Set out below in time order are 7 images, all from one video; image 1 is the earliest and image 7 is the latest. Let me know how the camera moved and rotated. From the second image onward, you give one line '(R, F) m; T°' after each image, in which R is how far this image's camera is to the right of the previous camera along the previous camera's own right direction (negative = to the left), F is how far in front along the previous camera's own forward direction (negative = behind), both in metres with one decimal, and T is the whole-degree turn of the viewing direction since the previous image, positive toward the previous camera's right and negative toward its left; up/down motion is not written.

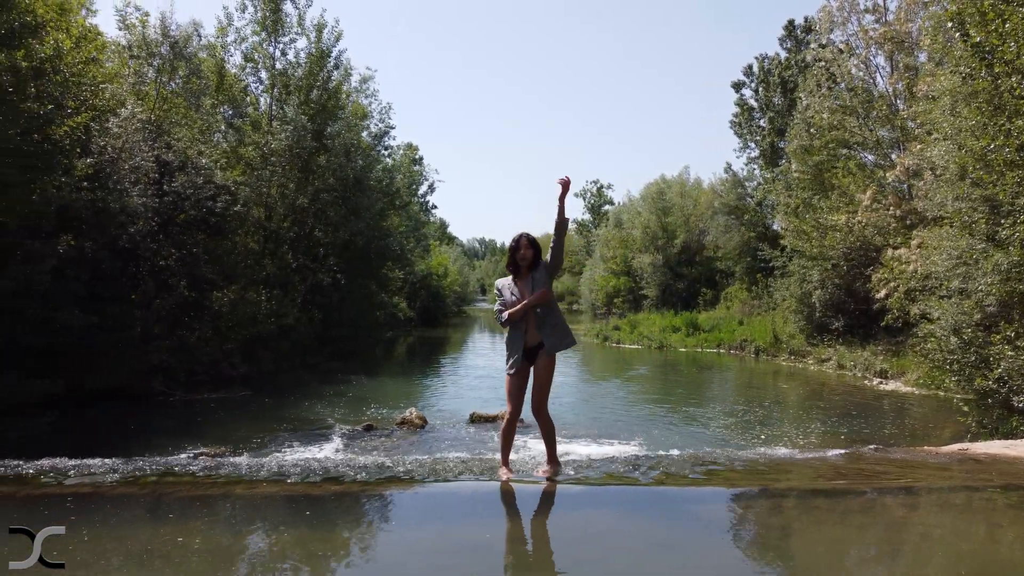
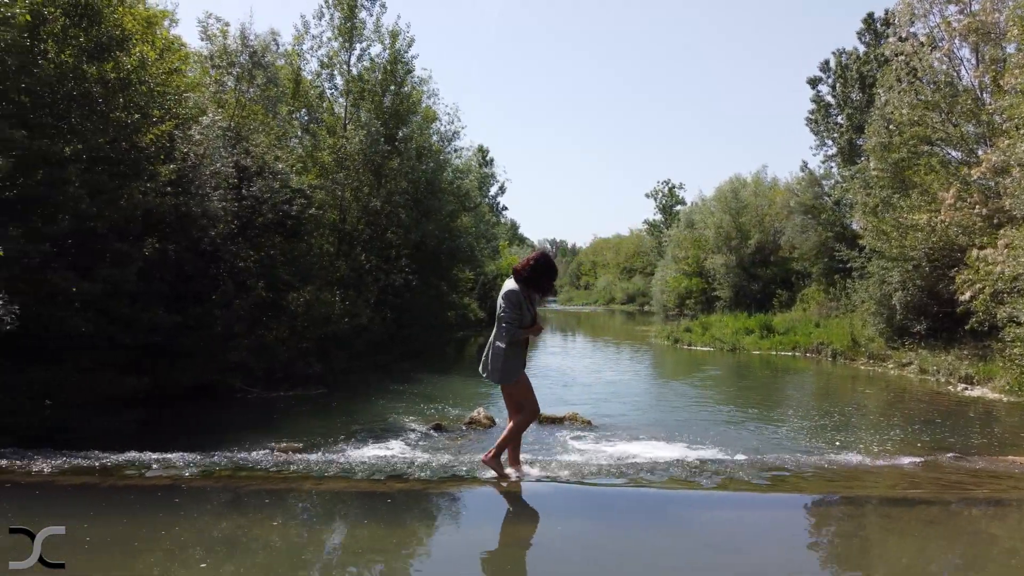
(+0.1, 0.0) m; -5°
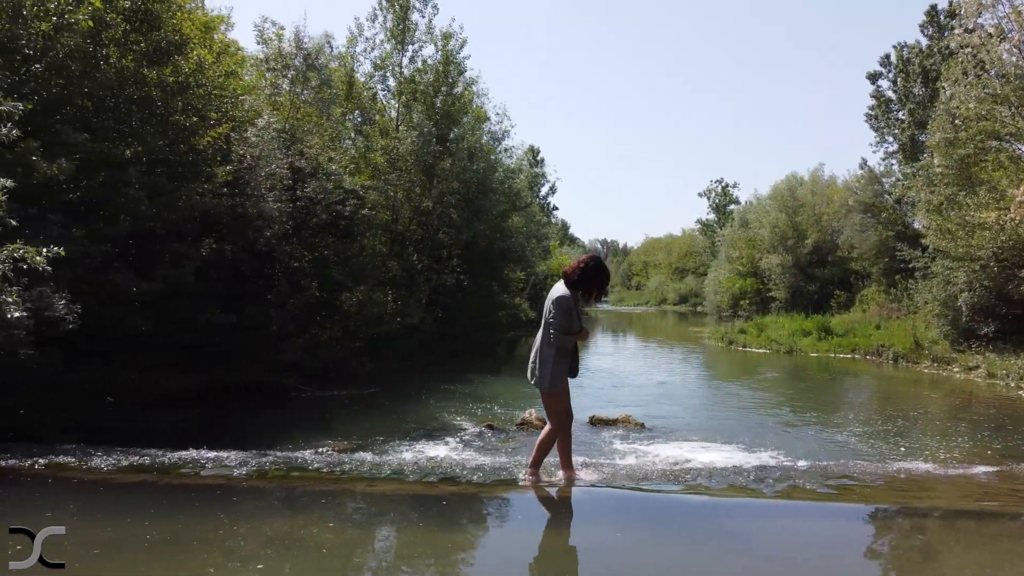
(0.0, +0.1) m; -3°
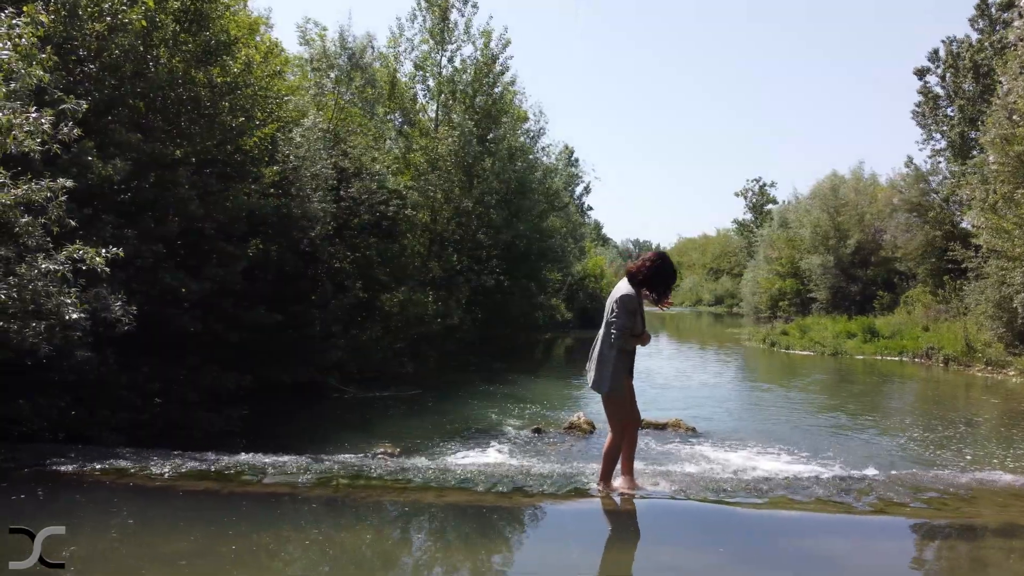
(-0.2, +0.2) m; -2°
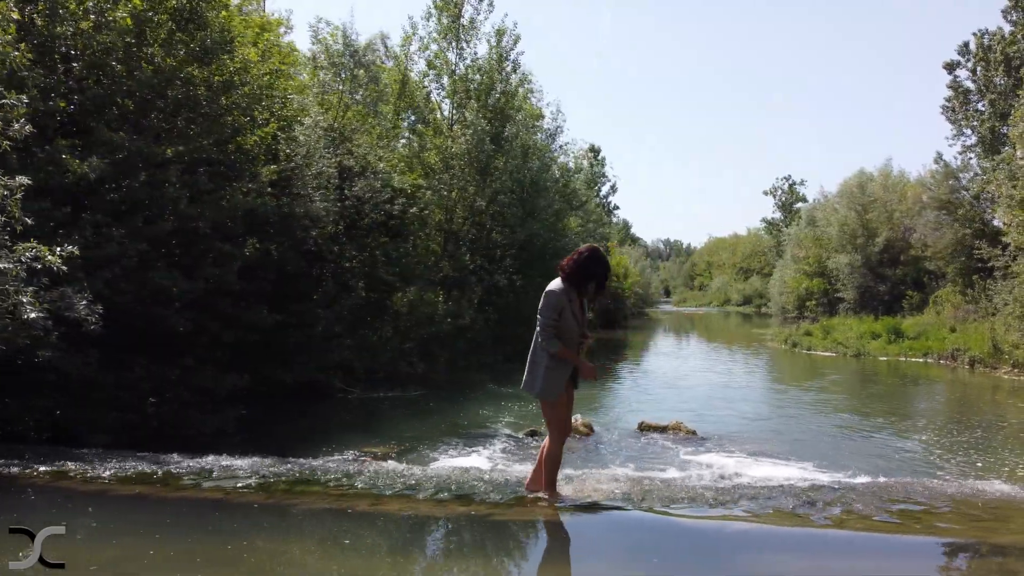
(+0.5, +0.2) m; -2°
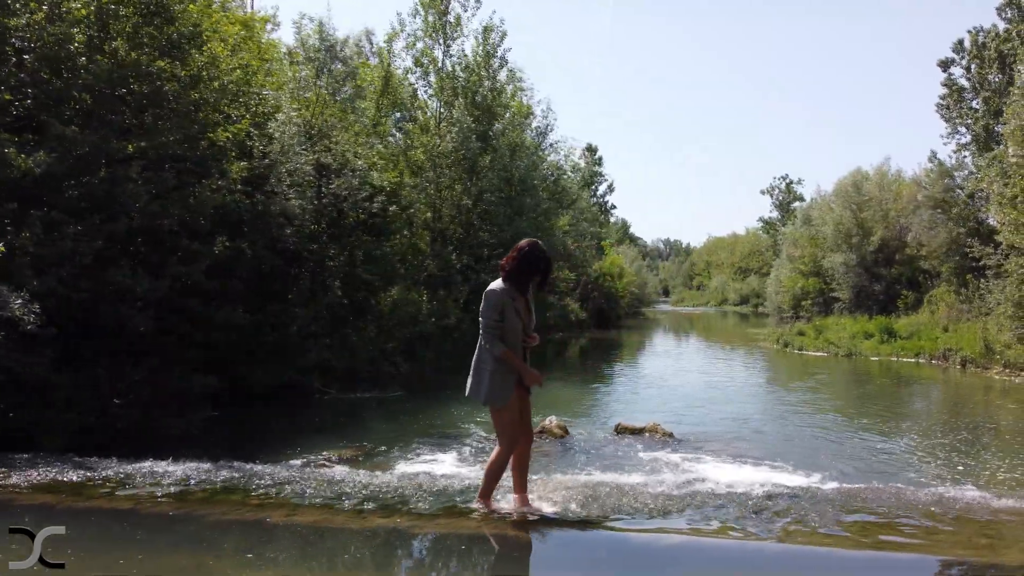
(+0.4, +0.2) m; 0°
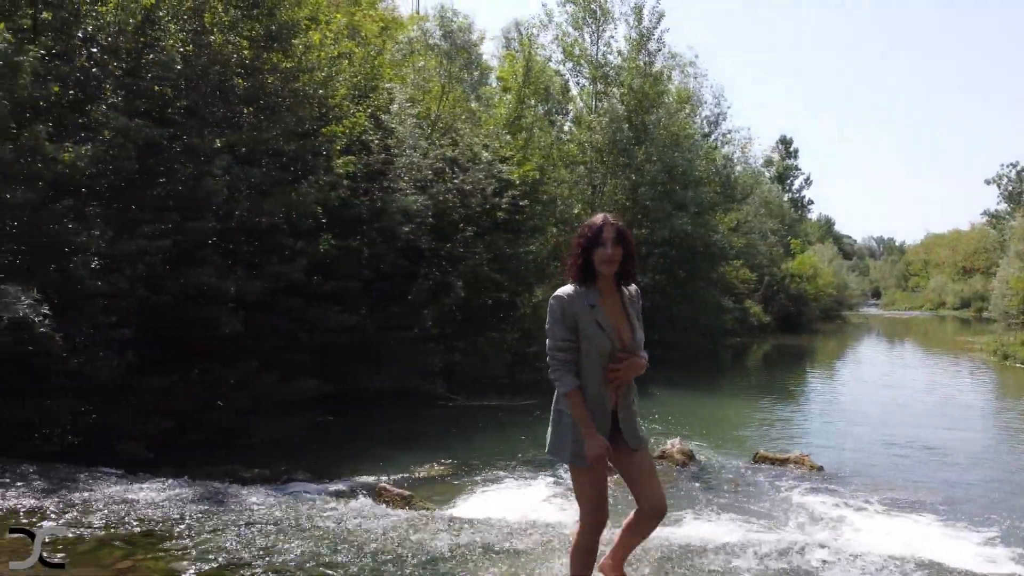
(+0.9, +1.4) m; -13°
